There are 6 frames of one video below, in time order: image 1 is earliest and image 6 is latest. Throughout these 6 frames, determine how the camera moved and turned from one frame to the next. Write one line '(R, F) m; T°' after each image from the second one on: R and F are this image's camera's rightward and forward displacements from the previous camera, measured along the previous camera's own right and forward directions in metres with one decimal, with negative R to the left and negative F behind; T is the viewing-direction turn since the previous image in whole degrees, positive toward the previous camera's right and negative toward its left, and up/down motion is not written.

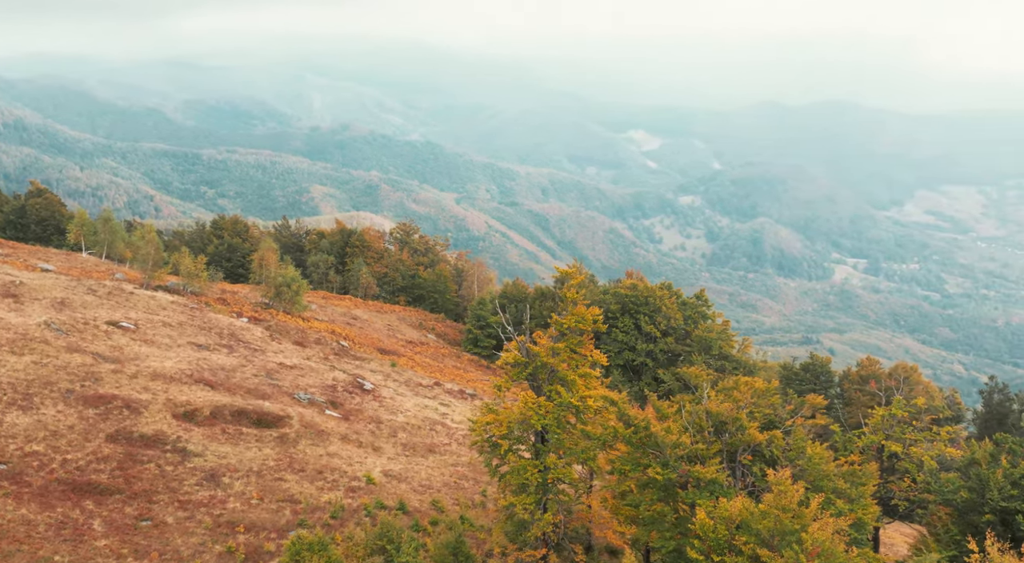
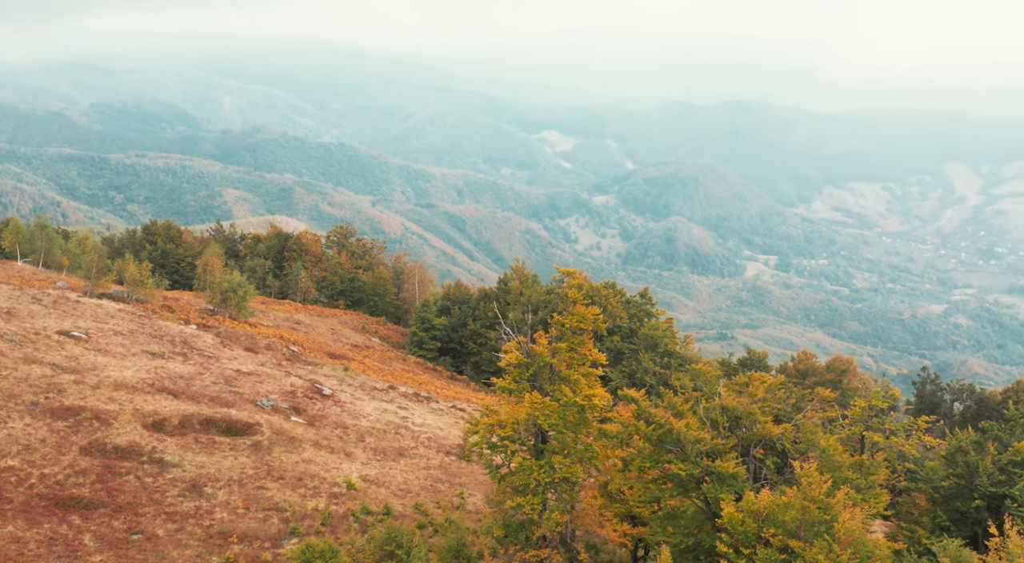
(-2.3, +0.1) m; +4°
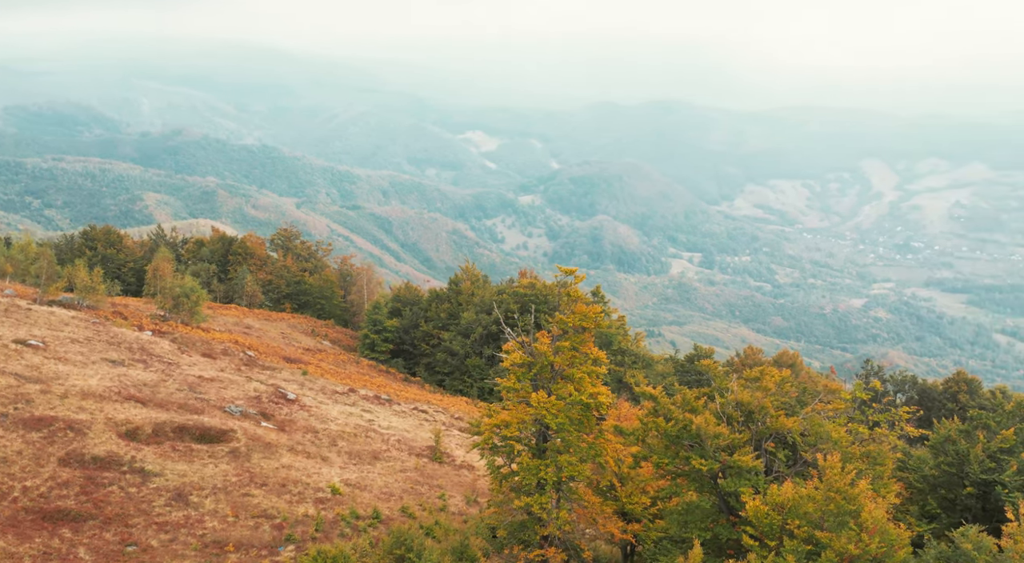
(-2.0, +0.2) m; +3°
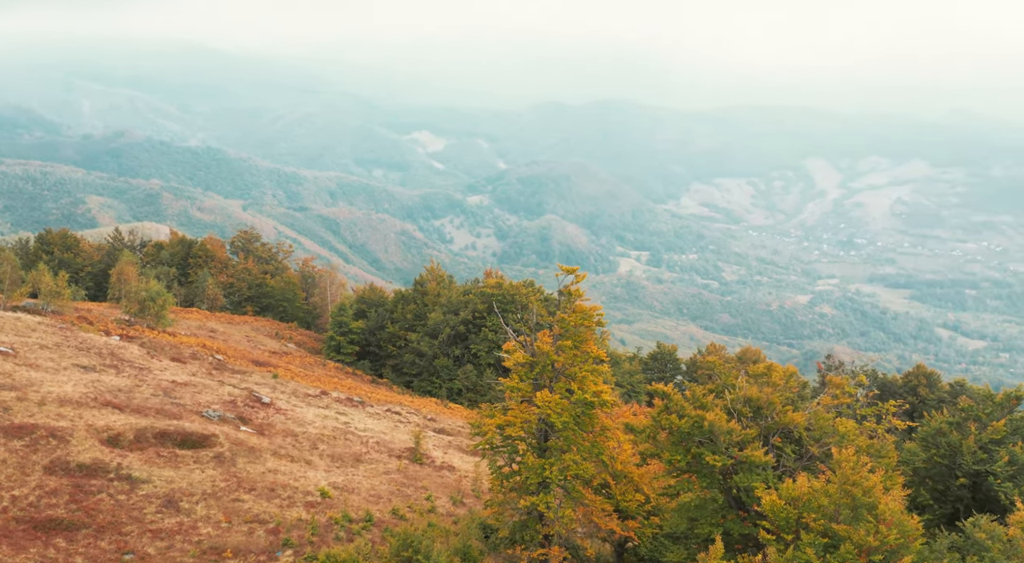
(-1.4, +0.1) m; +2°
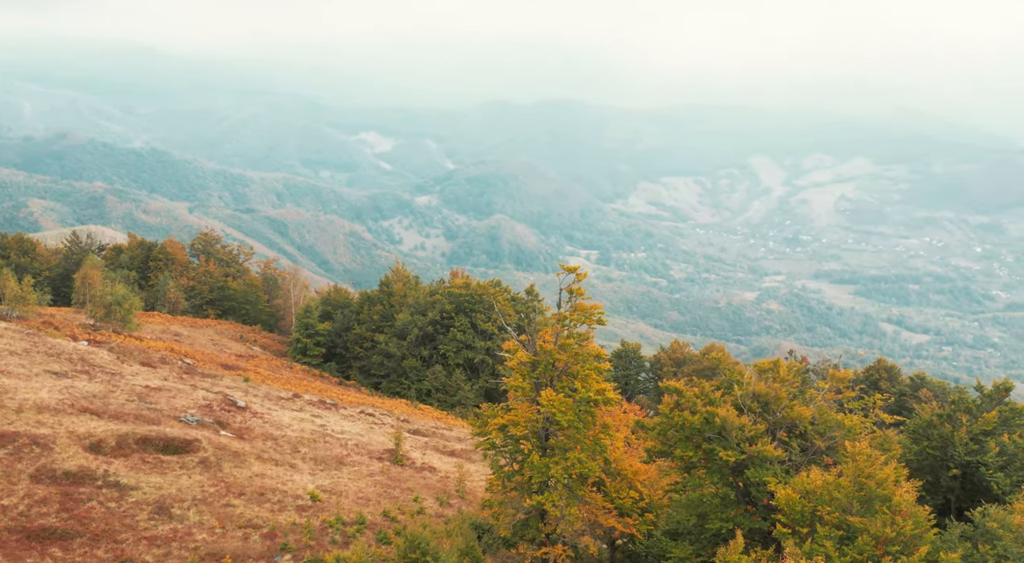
(-1.4, 0.0) m; +2°
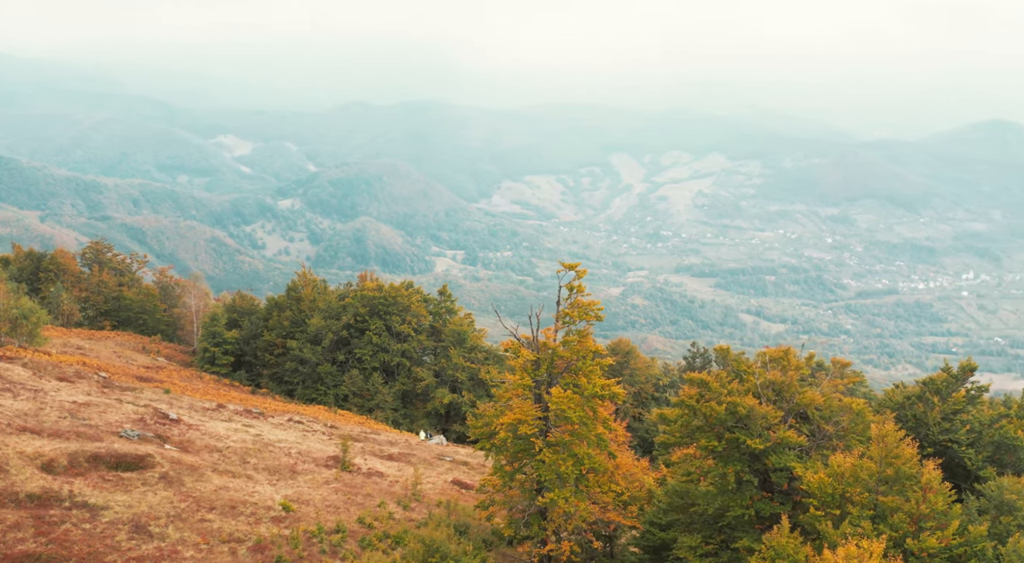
(-3.6, +0.1) m; +6°
